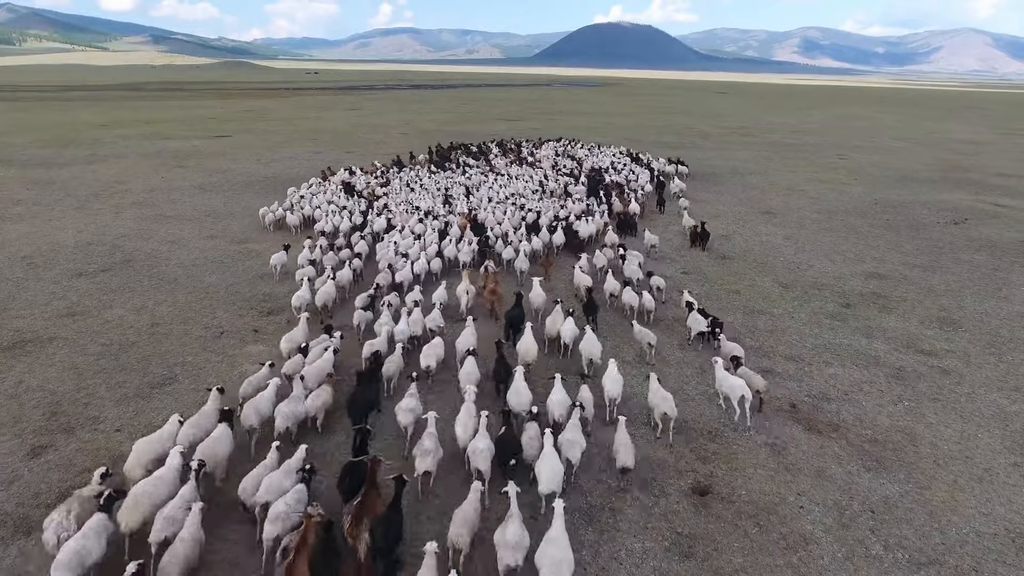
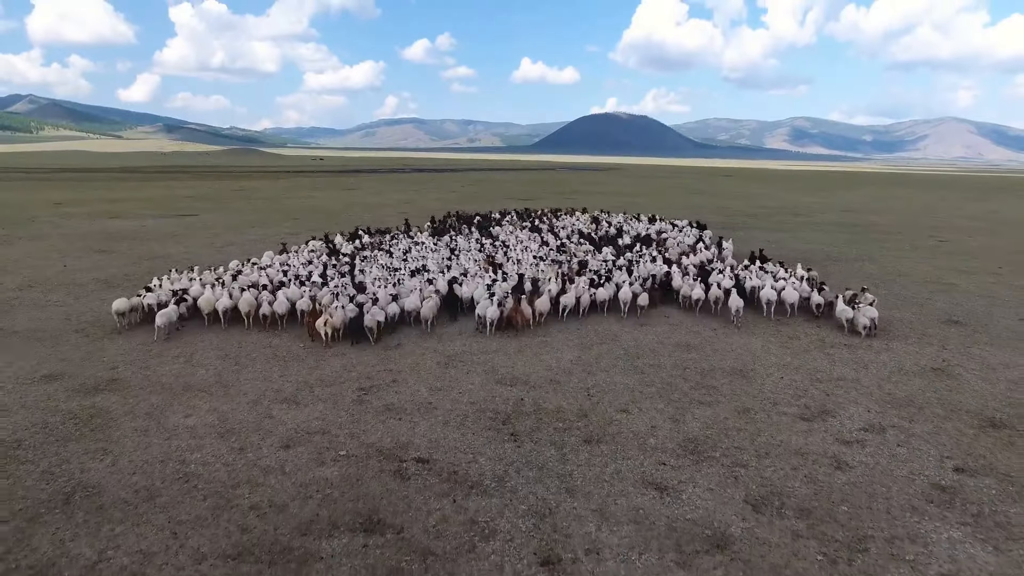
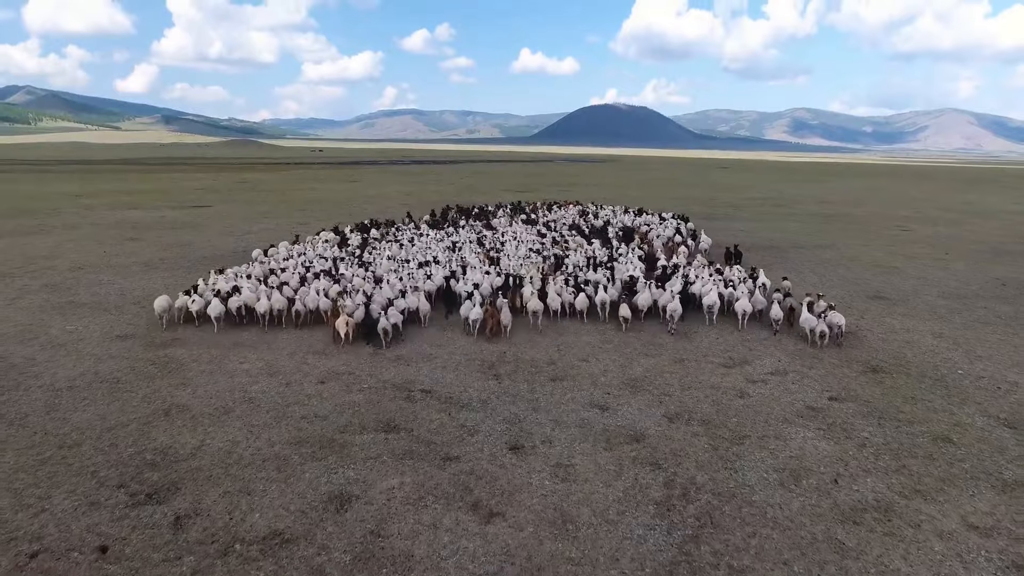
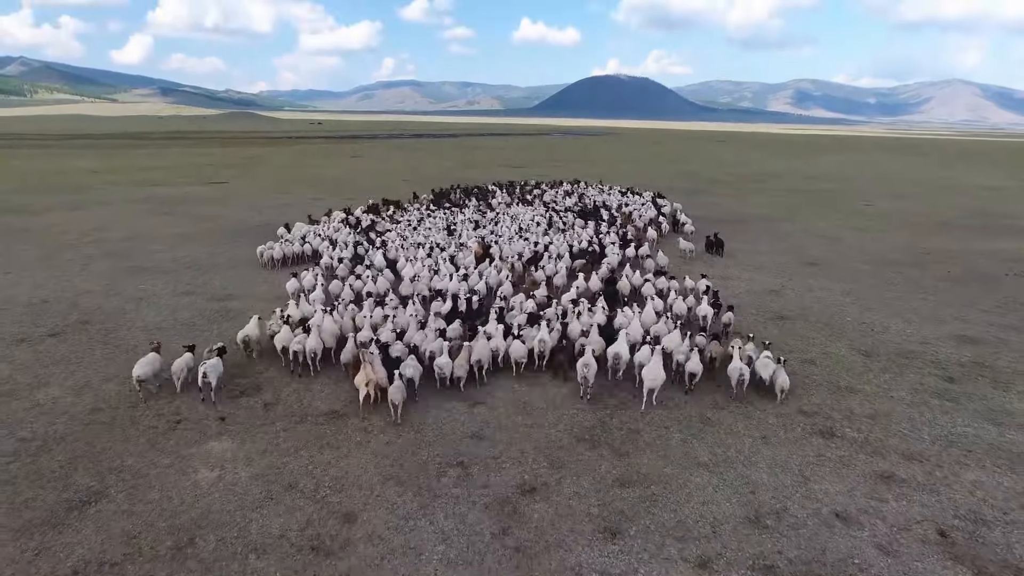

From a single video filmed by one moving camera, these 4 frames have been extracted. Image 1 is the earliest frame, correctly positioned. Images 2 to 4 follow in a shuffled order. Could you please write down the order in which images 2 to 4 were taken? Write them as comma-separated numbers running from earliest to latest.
4, 3, 2
